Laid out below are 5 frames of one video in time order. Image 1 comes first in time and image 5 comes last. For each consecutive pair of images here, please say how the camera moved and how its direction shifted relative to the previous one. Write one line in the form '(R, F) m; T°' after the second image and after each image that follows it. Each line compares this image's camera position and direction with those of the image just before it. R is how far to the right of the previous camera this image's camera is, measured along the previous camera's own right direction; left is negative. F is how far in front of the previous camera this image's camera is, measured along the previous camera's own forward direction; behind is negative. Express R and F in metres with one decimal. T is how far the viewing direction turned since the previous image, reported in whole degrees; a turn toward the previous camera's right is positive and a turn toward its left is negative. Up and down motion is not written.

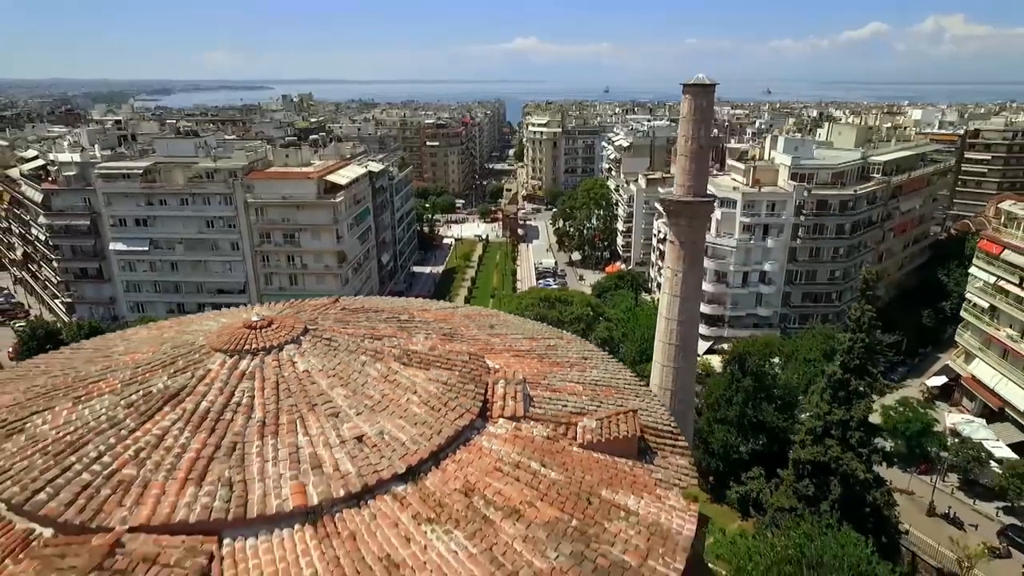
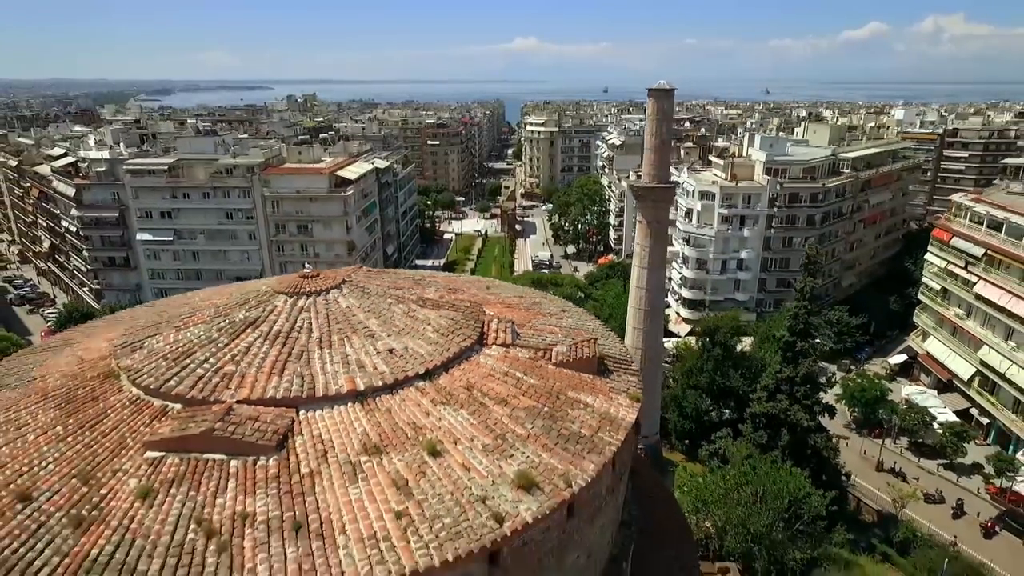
(+0.2, -3.4) m; 0°
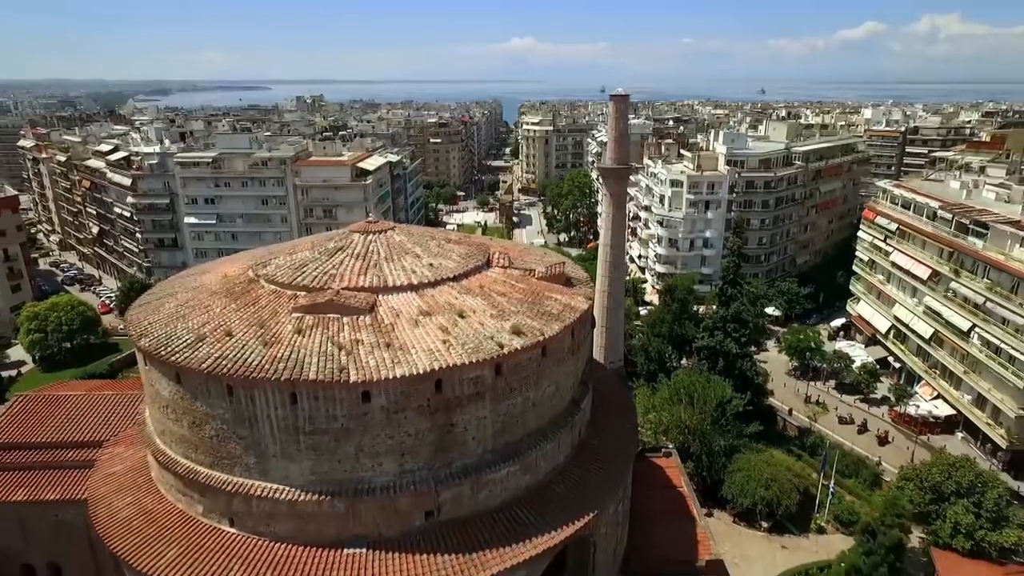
(0.0, -7.0) m; 0°
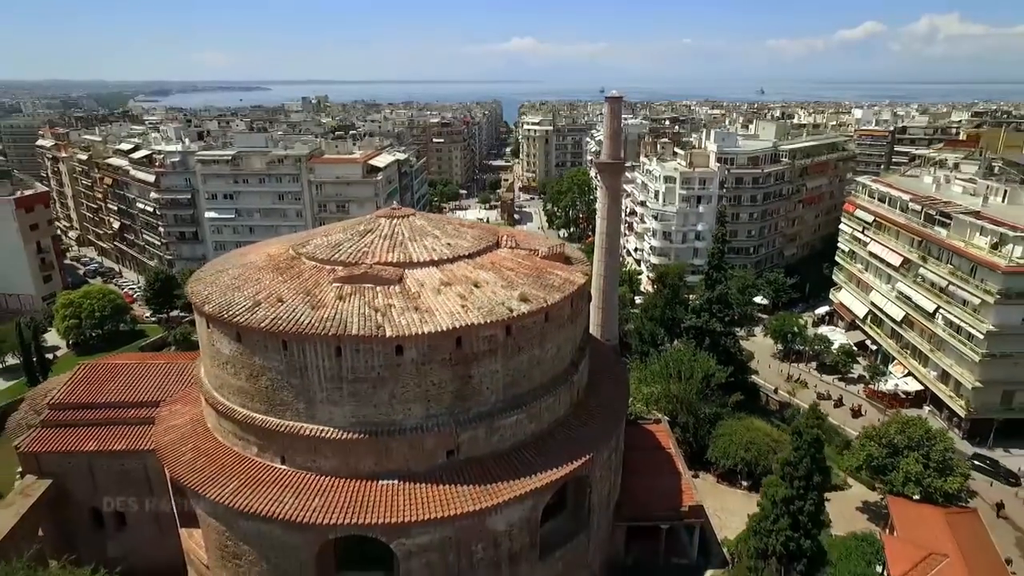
(-0.3, -3.0) m; 0°
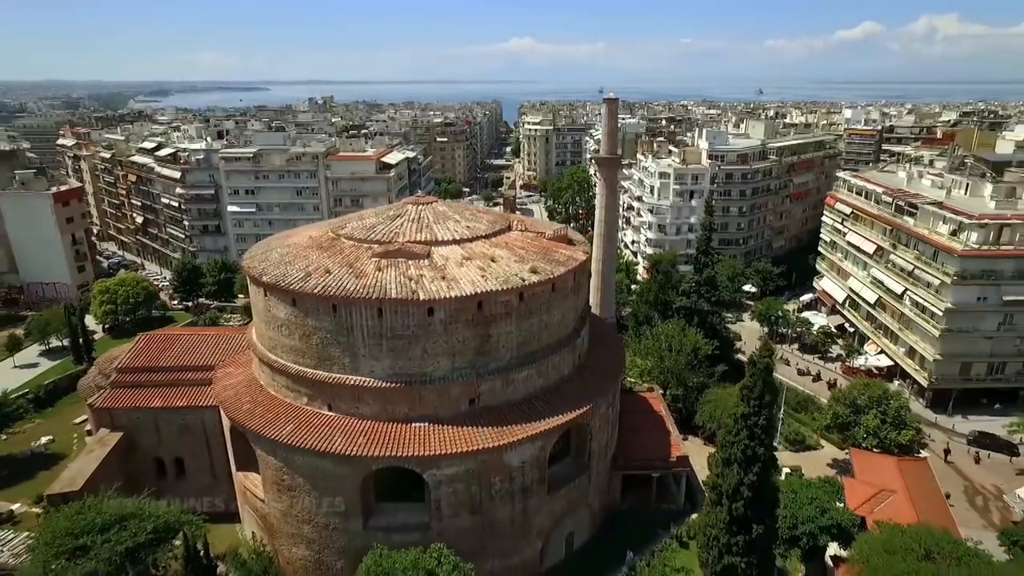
(-0.5, -3.5) m; 0°
